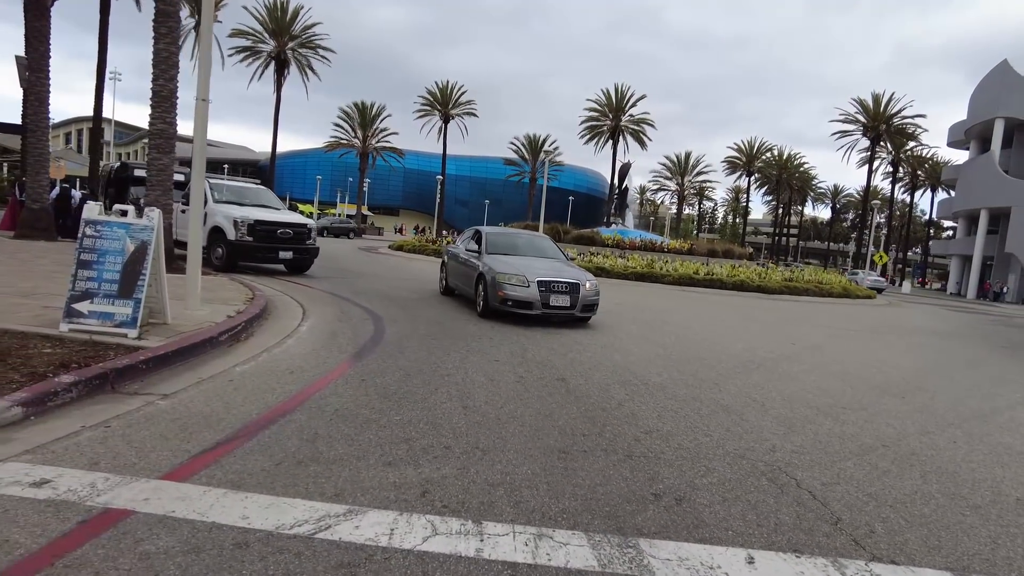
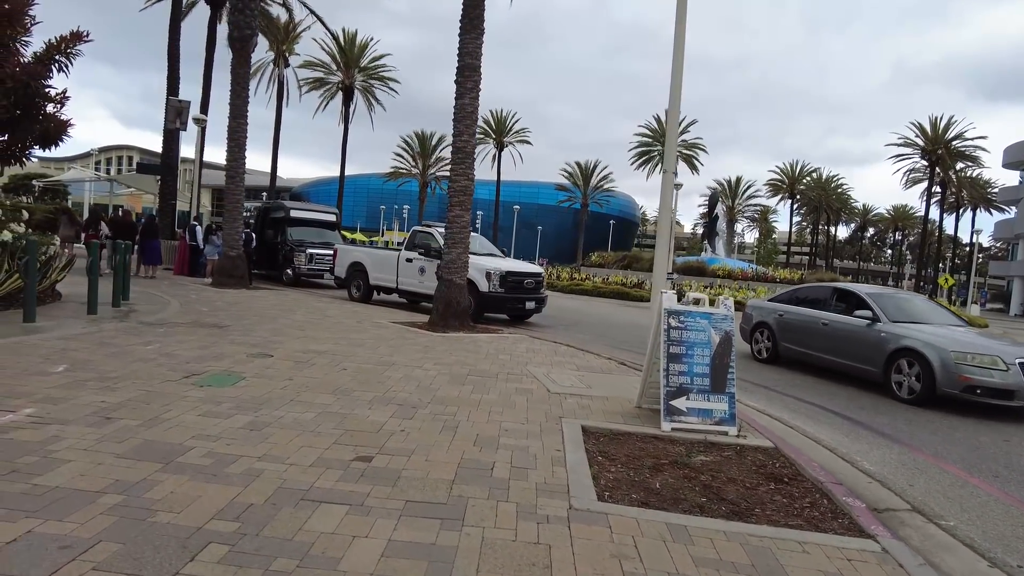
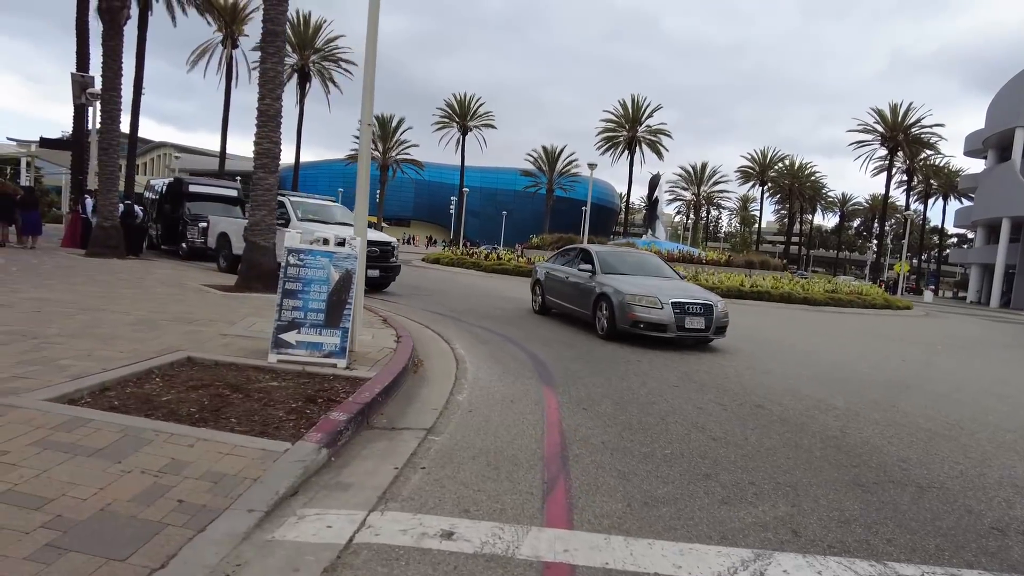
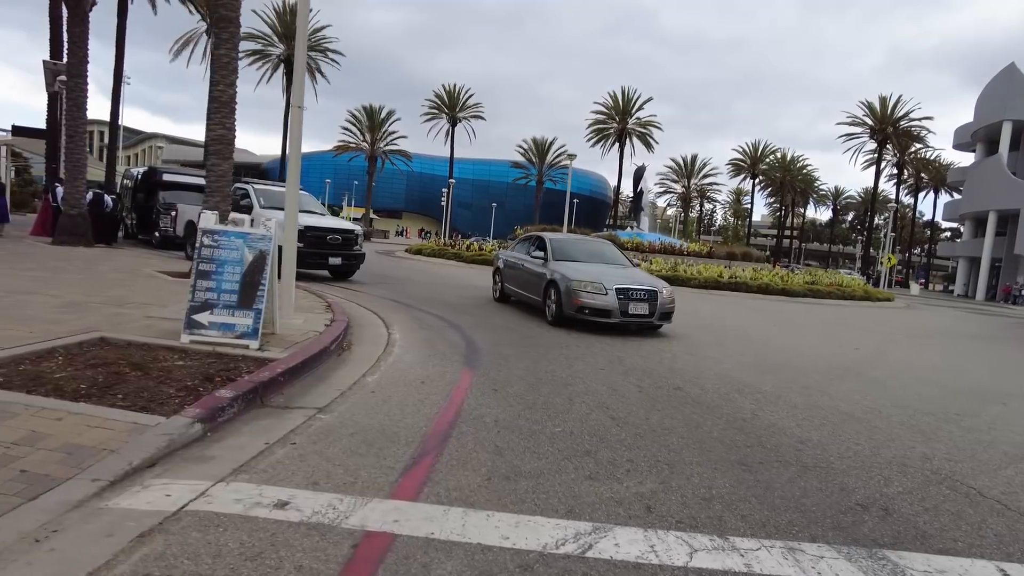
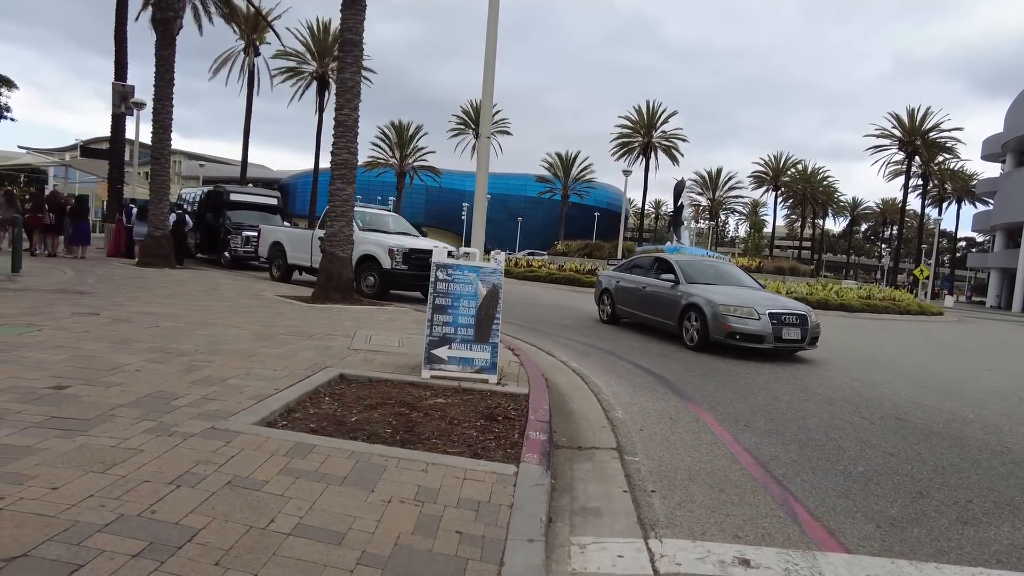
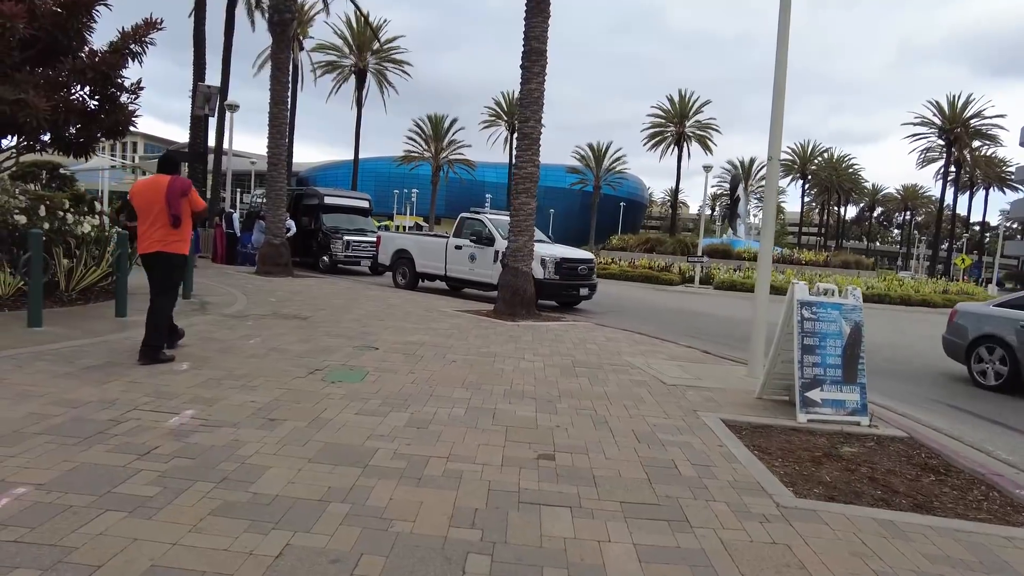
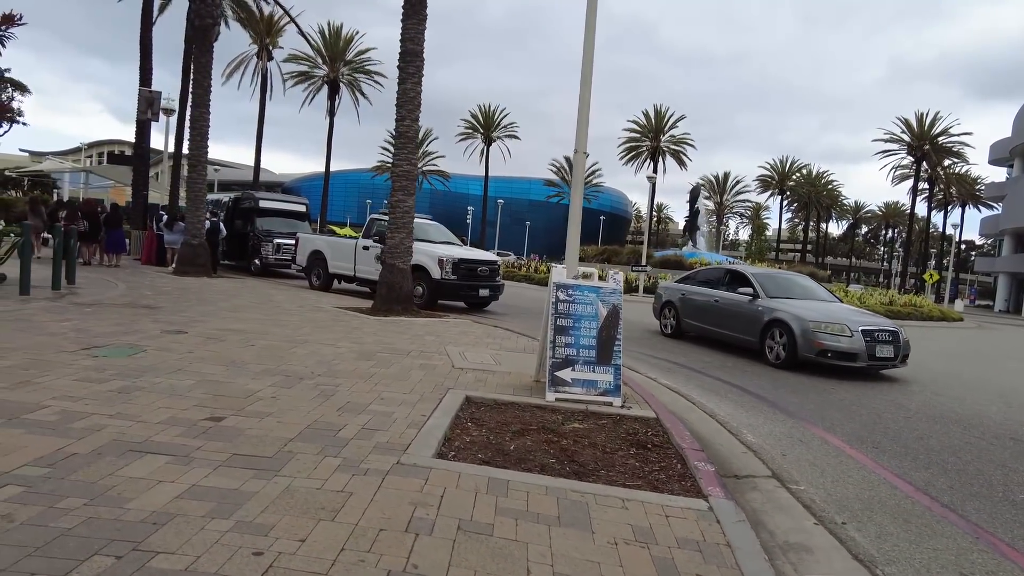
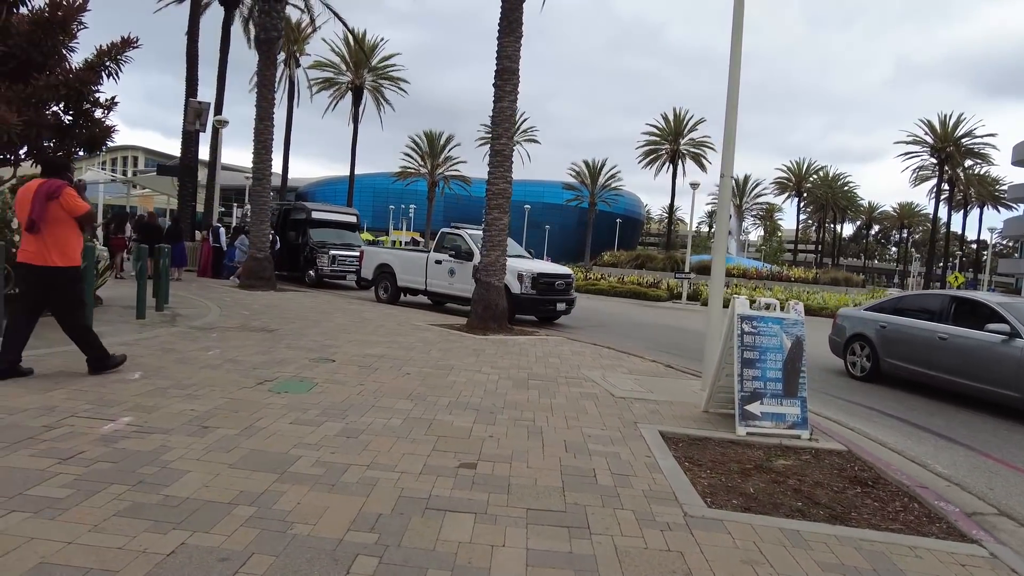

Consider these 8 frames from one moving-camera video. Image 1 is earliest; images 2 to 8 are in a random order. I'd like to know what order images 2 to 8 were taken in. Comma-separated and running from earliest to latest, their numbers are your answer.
4, 3, 5, 7, 2, 8, 6
